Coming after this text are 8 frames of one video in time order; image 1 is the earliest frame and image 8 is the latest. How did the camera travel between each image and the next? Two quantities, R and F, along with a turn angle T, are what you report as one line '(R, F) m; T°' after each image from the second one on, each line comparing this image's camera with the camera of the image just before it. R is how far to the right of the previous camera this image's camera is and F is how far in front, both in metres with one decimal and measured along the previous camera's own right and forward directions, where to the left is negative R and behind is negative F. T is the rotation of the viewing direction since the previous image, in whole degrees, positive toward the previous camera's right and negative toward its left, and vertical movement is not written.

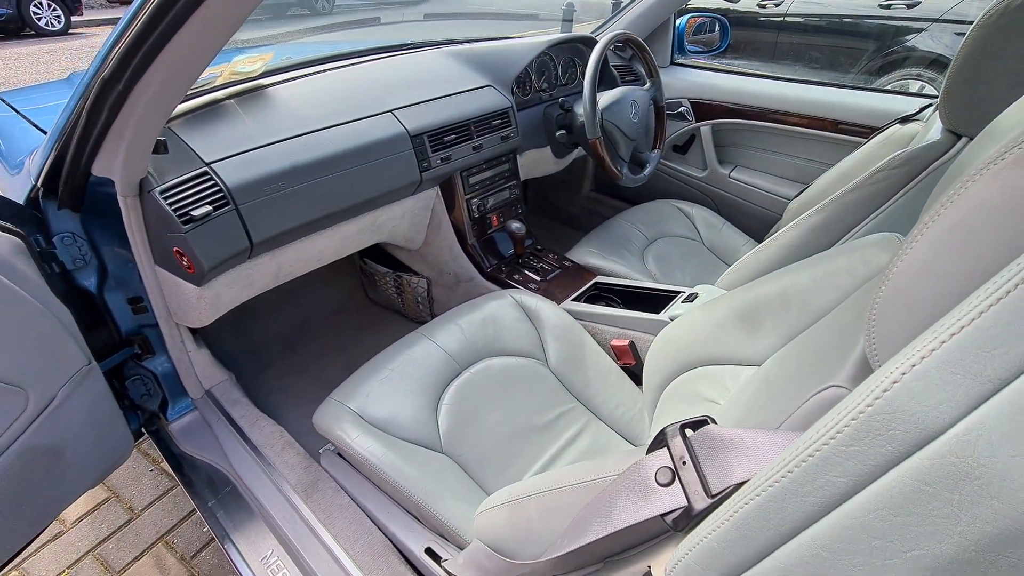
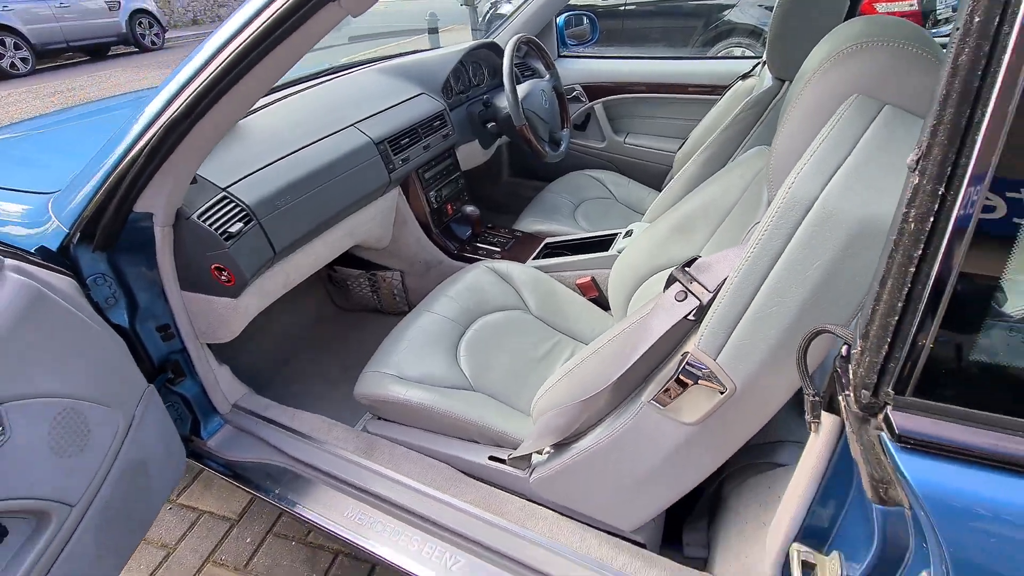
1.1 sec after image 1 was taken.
(-0.3, -0.2) m; +11°
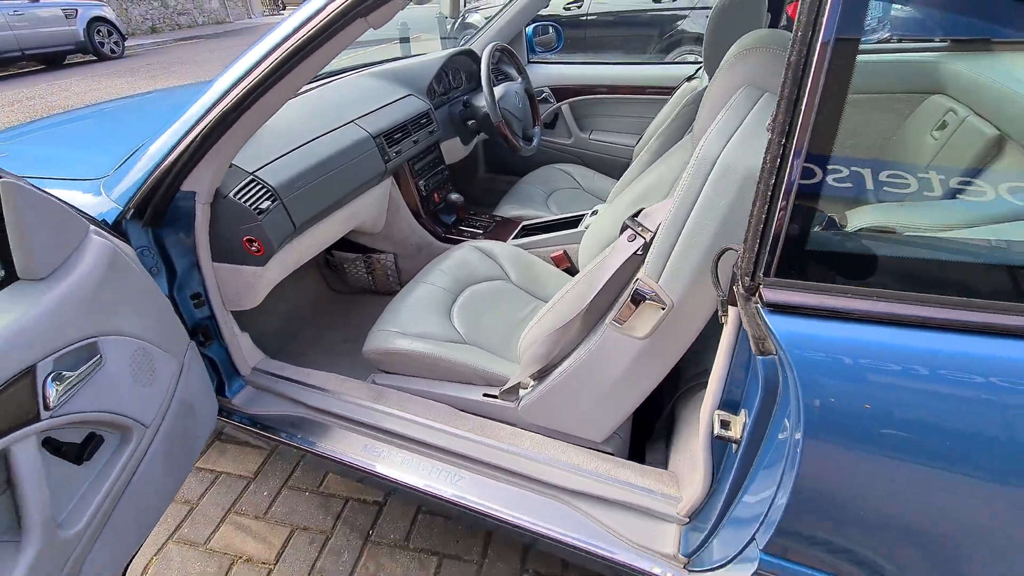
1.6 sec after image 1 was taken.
(0.0, -0.2) m; +3°
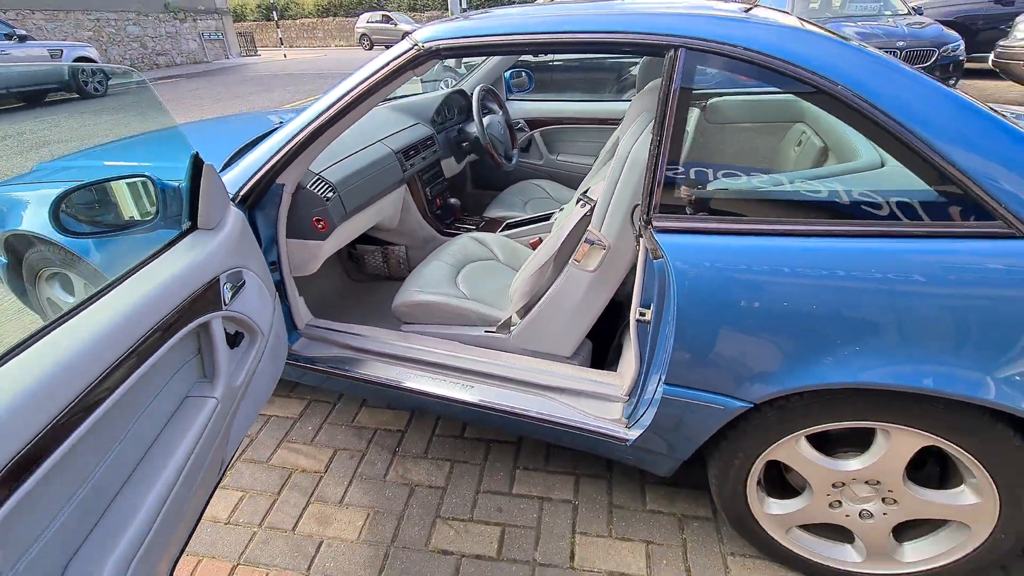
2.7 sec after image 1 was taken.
(-0.1, -0.6) m; +3°
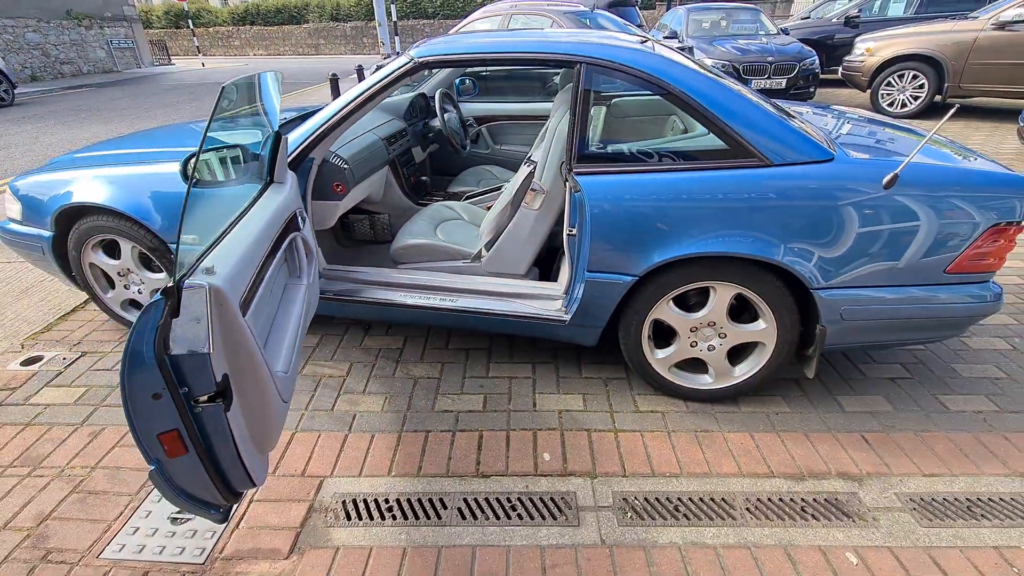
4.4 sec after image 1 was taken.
(-0.2, -0.8) m; +7°
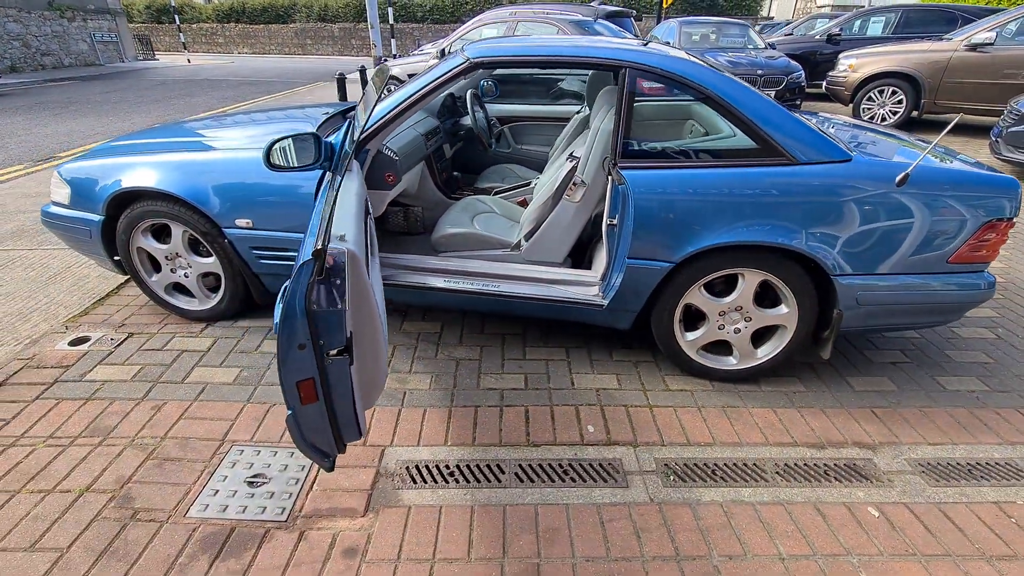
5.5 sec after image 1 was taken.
(-0.3, -0.2) m; +2°
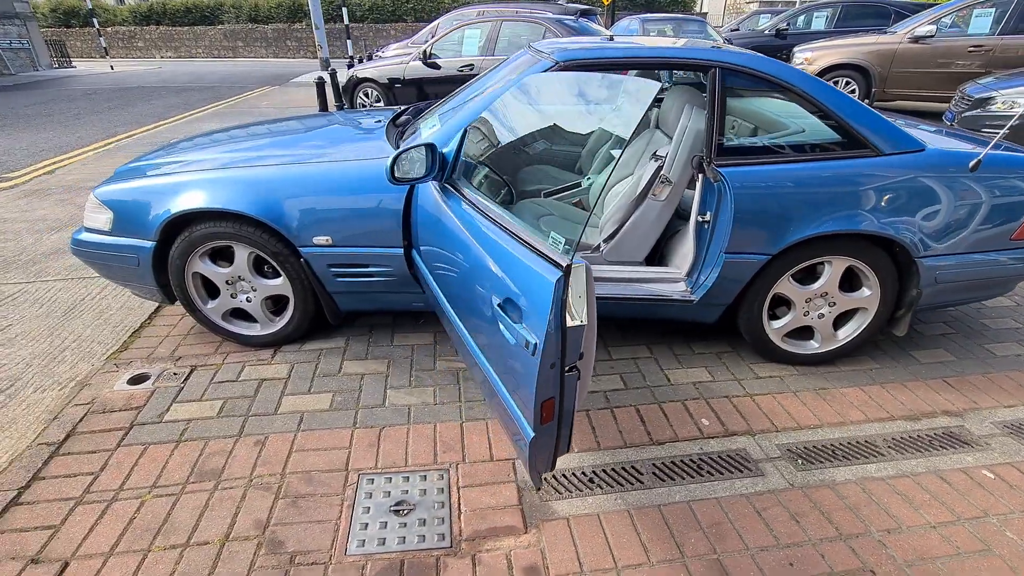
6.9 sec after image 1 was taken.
(-0.8, +0.1) m; +6°
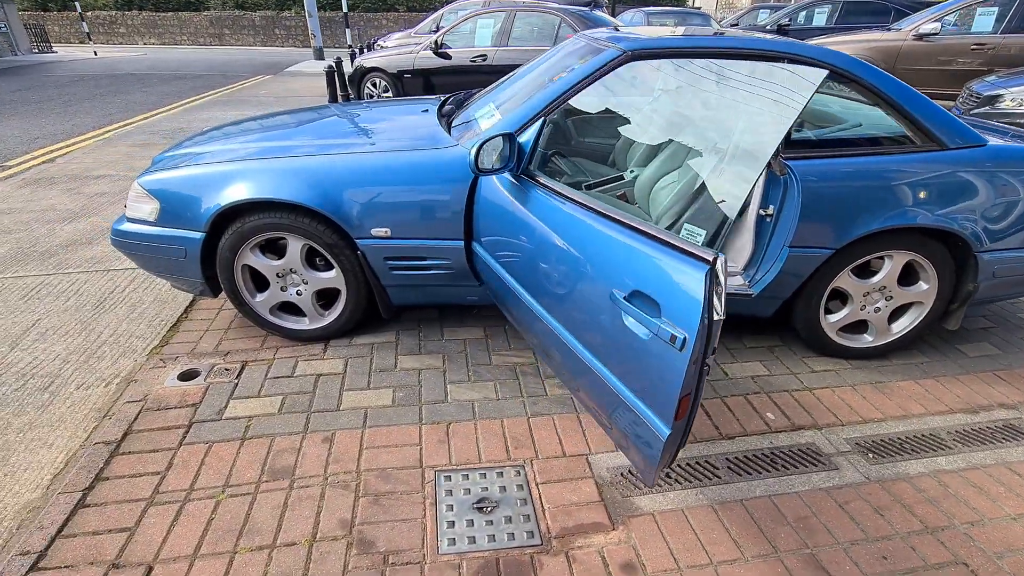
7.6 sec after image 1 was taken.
(-0.4, 0.0) m; +2°
